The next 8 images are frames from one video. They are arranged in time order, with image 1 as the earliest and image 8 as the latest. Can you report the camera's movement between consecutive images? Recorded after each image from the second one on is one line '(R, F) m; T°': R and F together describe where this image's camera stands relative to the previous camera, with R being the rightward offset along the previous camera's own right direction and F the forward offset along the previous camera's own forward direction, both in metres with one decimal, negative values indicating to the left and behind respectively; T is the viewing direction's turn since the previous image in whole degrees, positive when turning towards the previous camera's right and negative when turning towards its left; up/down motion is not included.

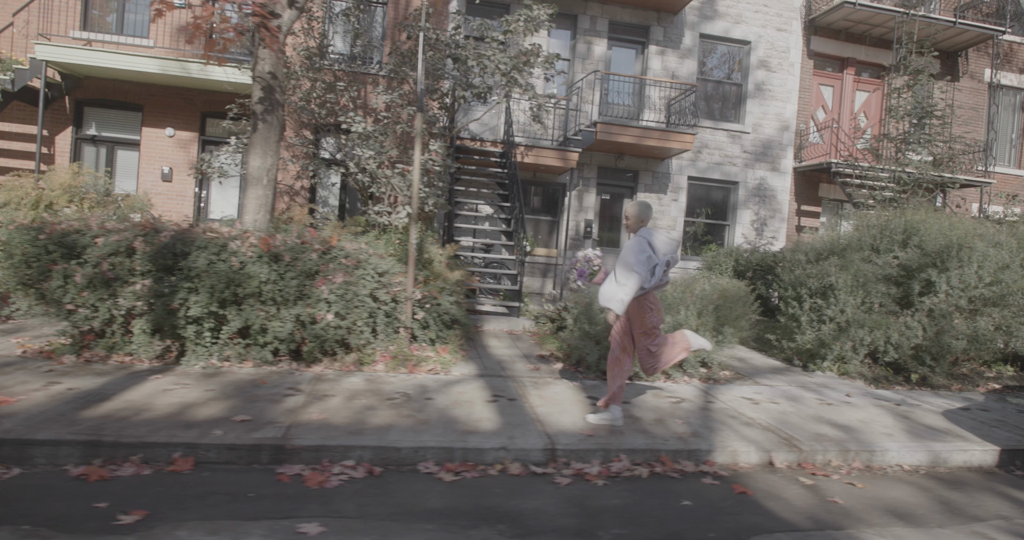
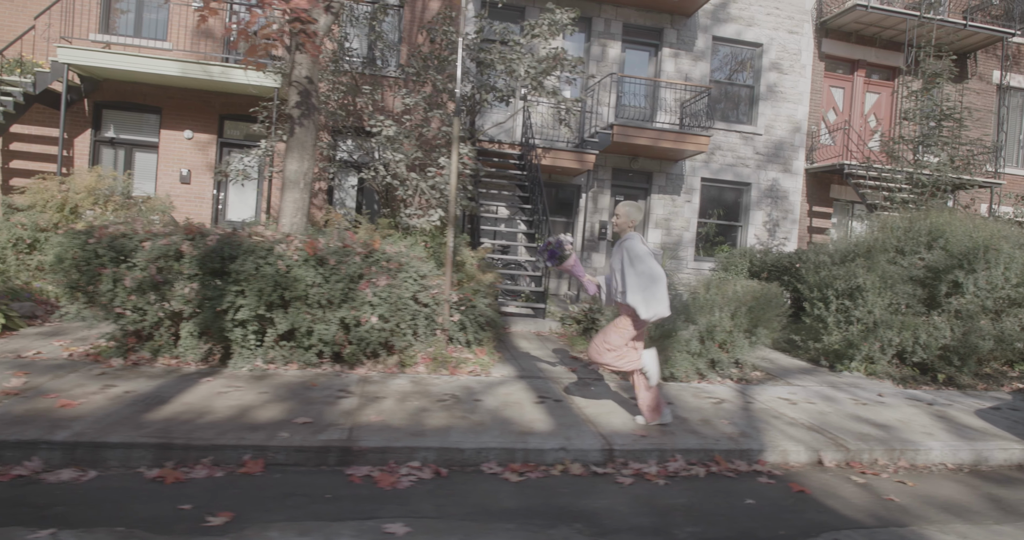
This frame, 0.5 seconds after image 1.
(-0.6, -0.1) m; 0°
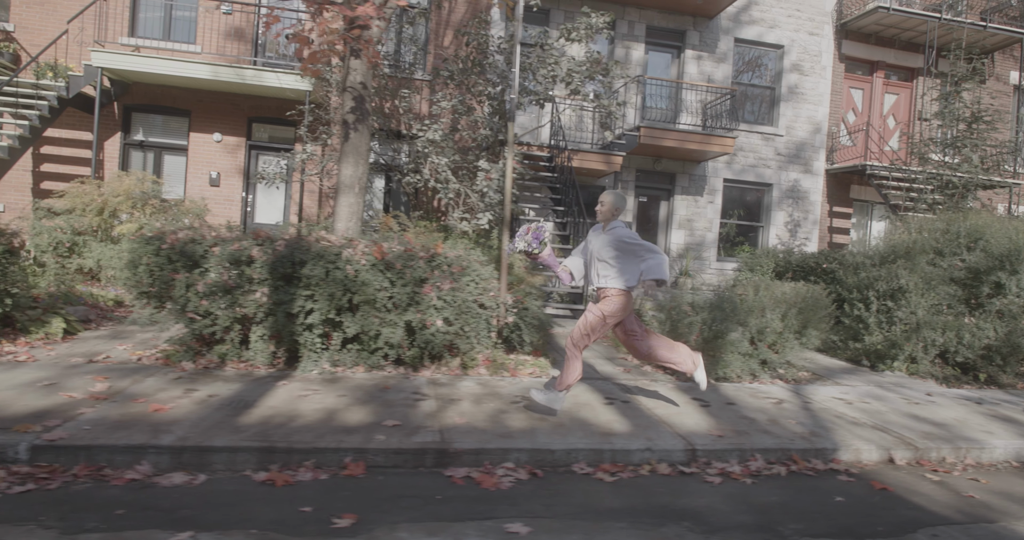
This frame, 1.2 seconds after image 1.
(-0.8, -0.1) m; 0°
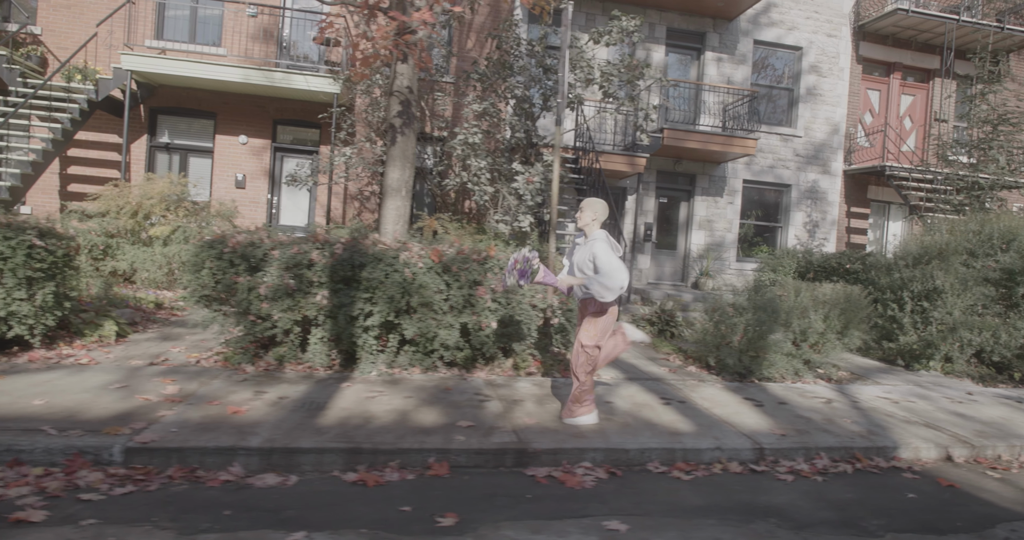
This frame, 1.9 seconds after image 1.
(-0.7, -0.1) m; 0°
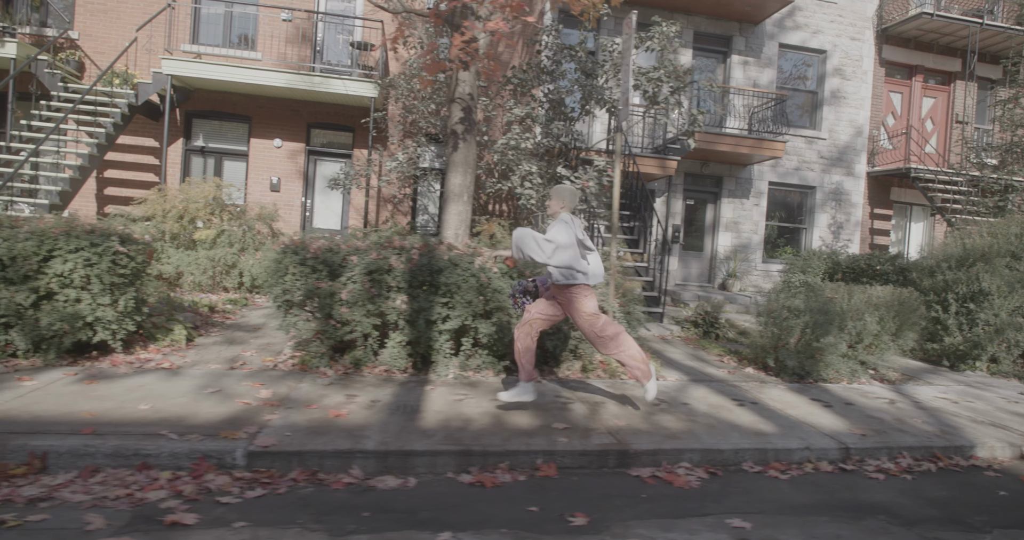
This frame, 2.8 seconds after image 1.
(-0.9, -0.1) m; 0°
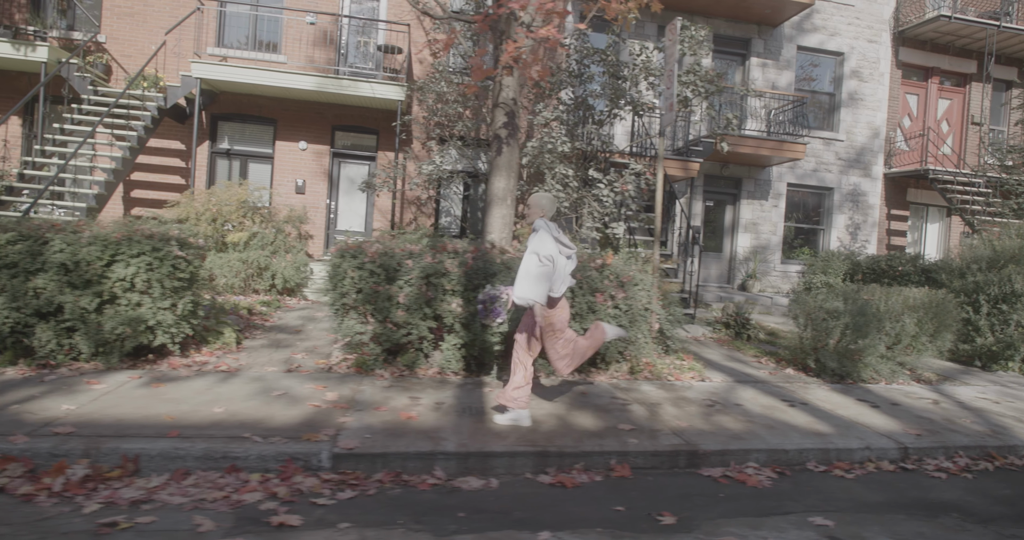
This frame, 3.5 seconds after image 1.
(-0.7, -0.1) m; 0°
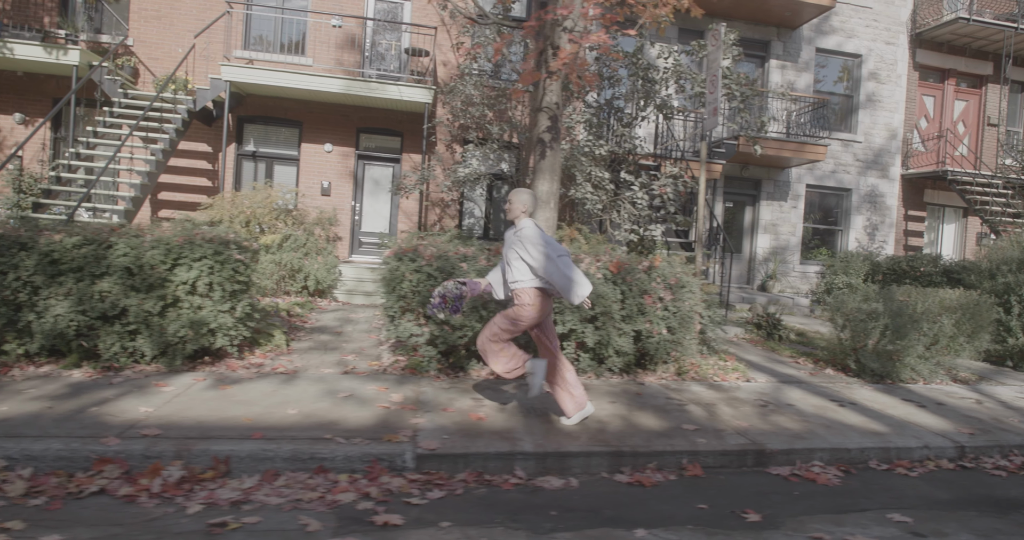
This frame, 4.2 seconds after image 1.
(-0.7, -0.1) m; 0°
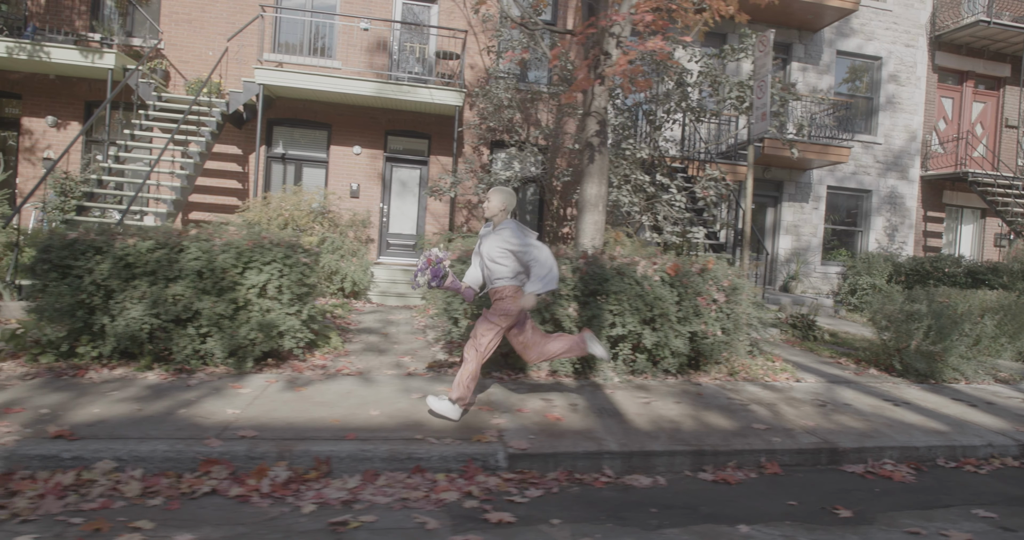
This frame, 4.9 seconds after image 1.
(-0.8, -0.1) m; 0°
